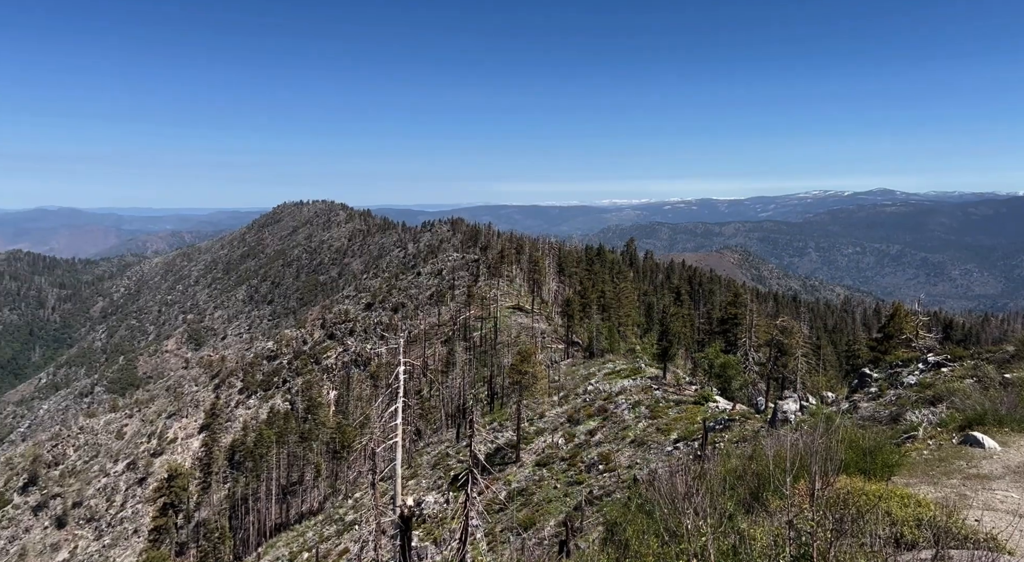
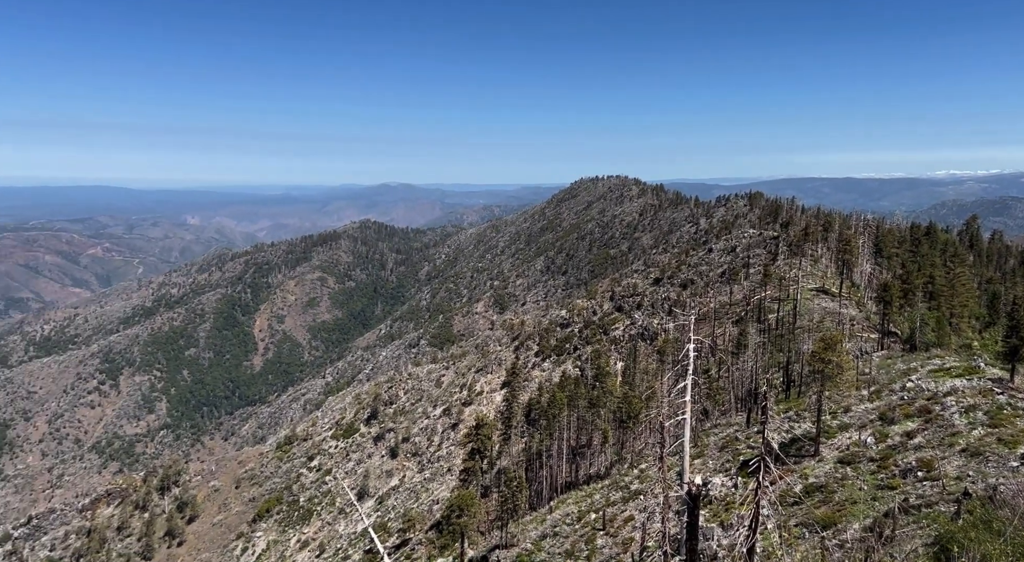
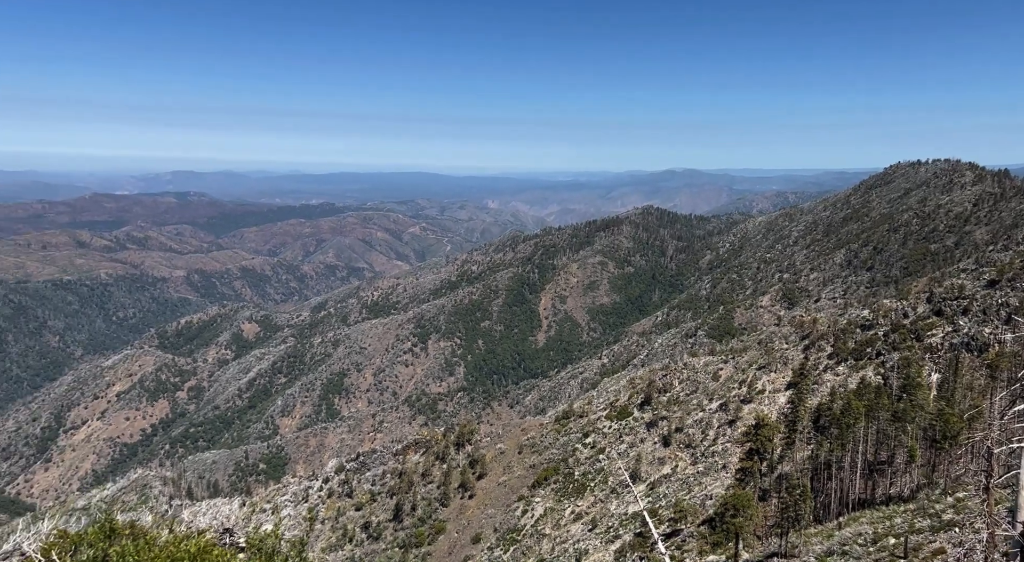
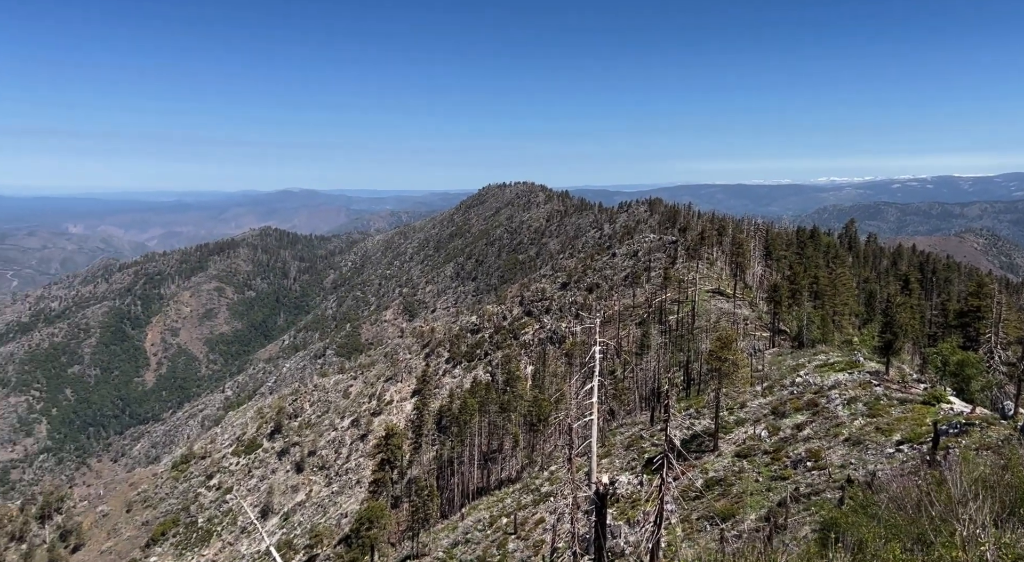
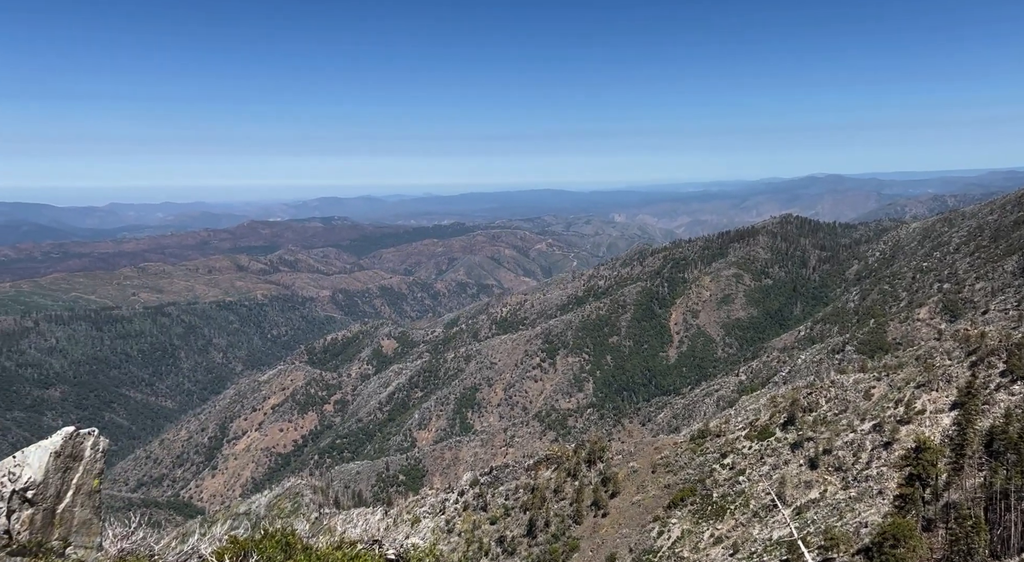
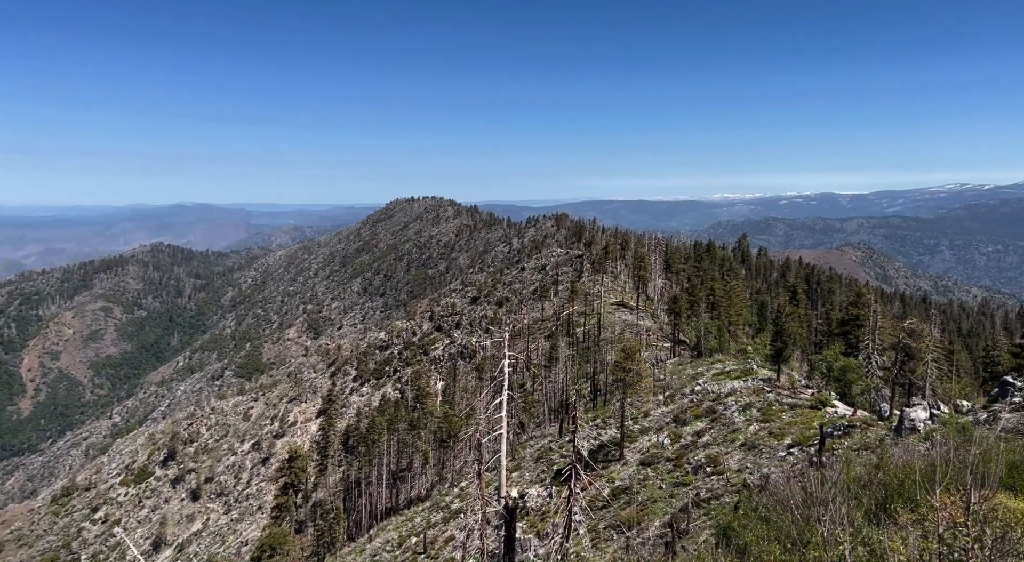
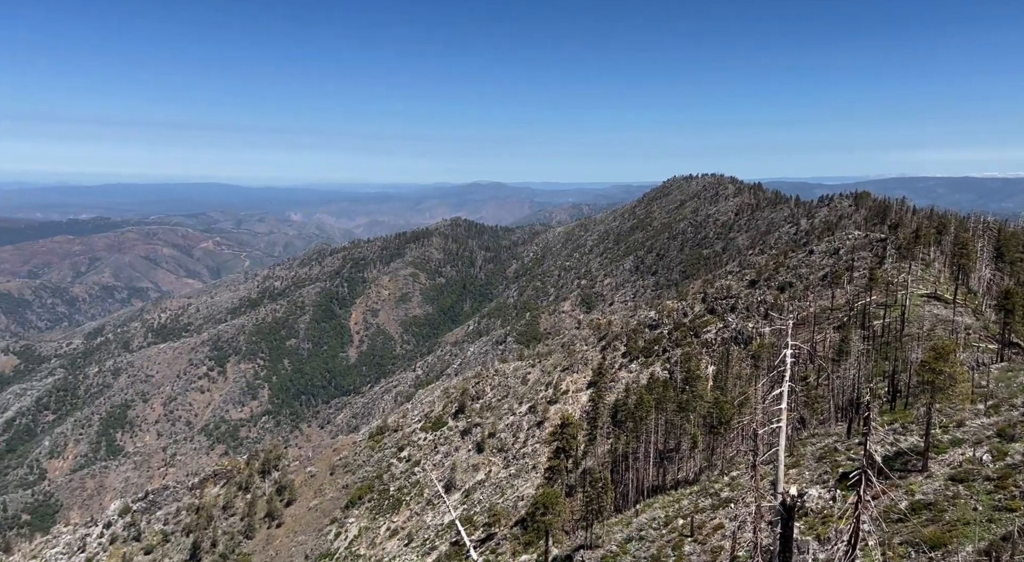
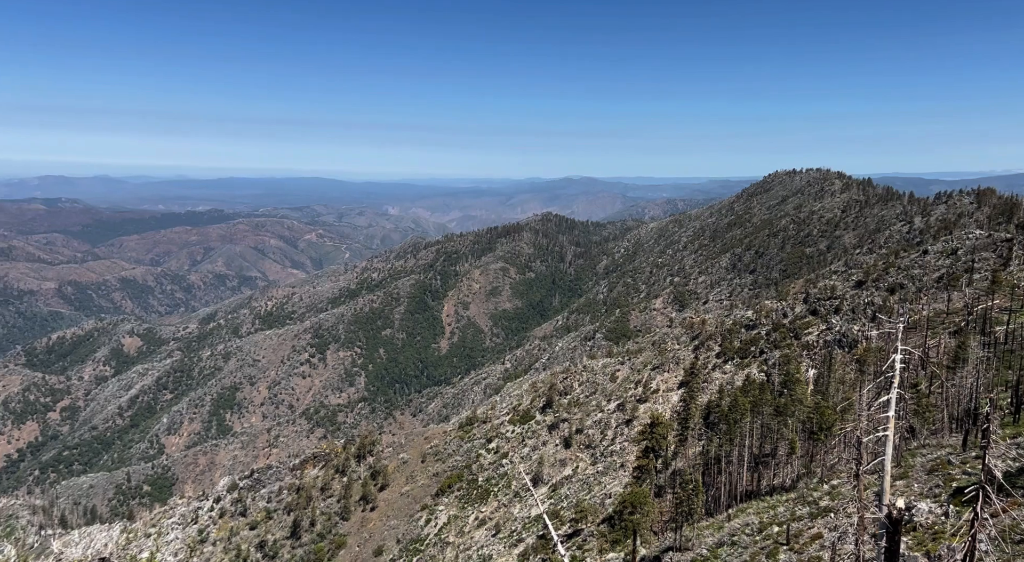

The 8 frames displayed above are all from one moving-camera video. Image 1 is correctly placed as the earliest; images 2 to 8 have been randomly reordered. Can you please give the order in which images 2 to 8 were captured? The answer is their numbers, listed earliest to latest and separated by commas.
6, 4, 2, 7, 8, 3, 5
